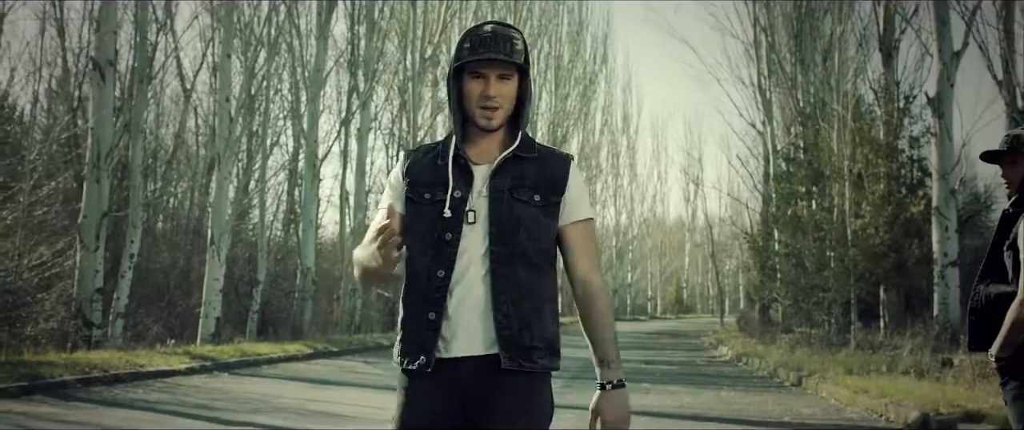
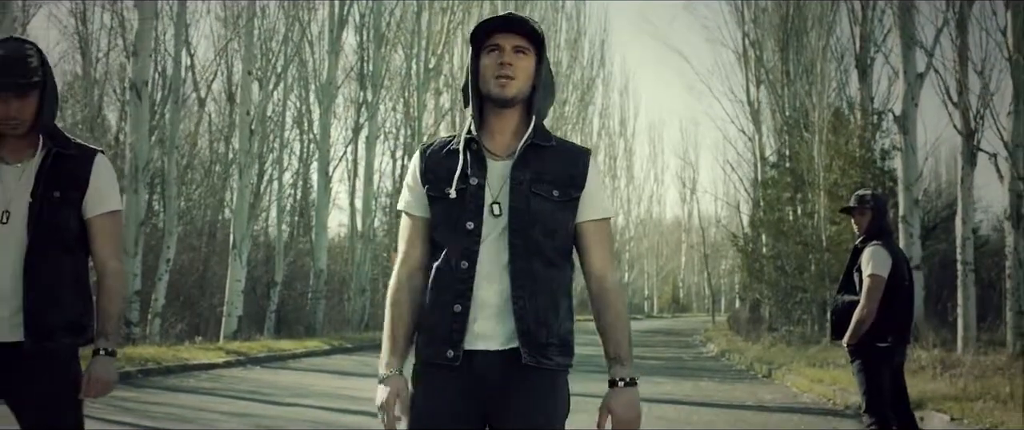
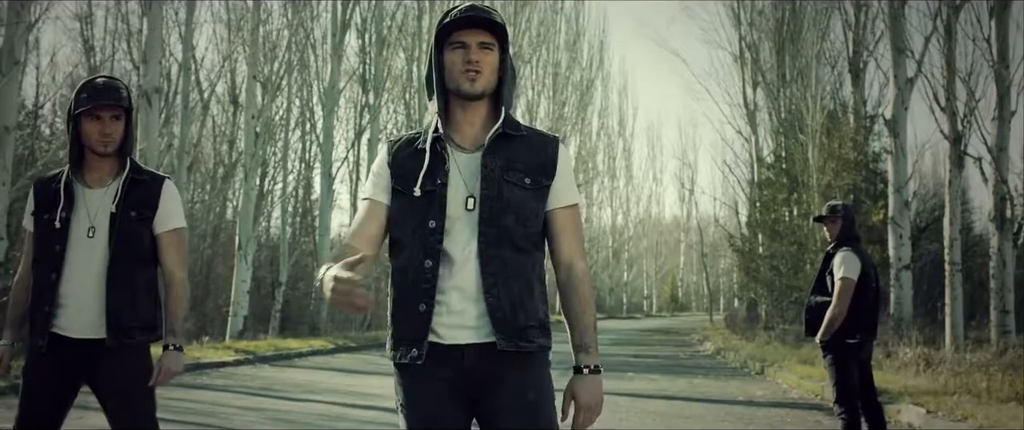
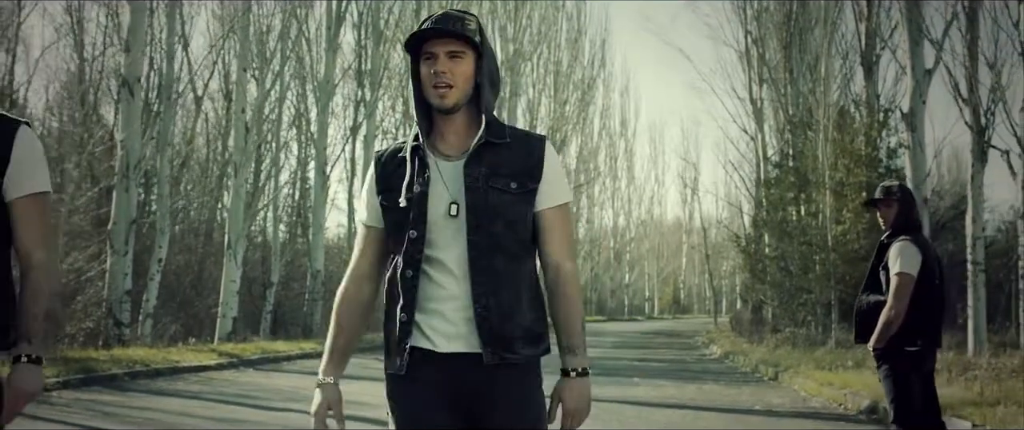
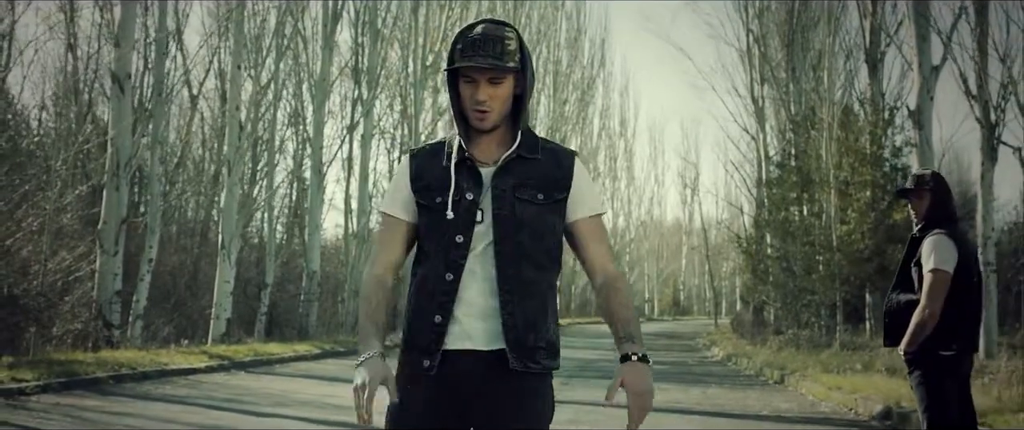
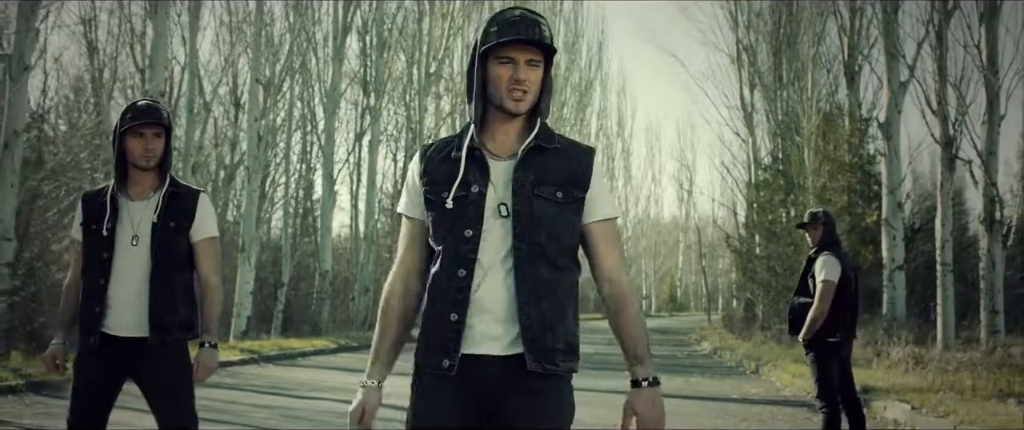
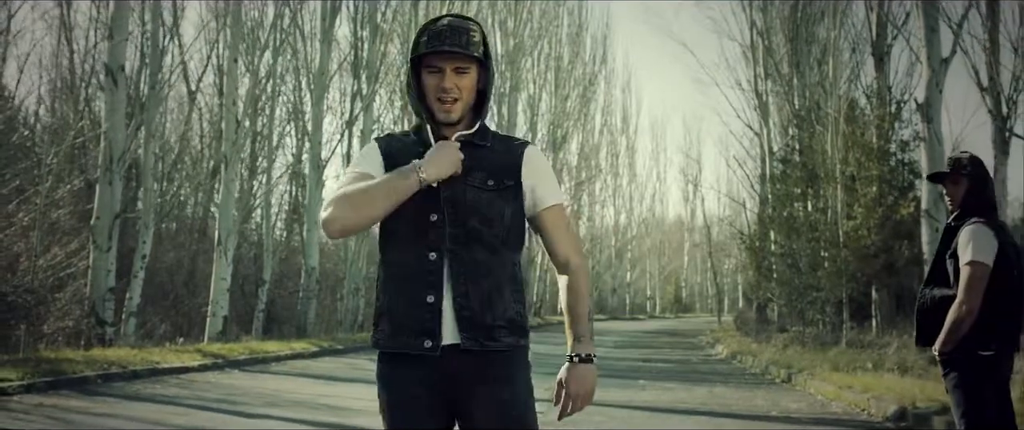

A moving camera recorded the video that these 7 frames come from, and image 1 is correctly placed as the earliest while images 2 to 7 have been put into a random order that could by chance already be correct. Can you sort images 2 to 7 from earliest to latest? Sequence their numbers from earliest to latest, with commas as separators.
7, 5, 4, 2, 3, 6
